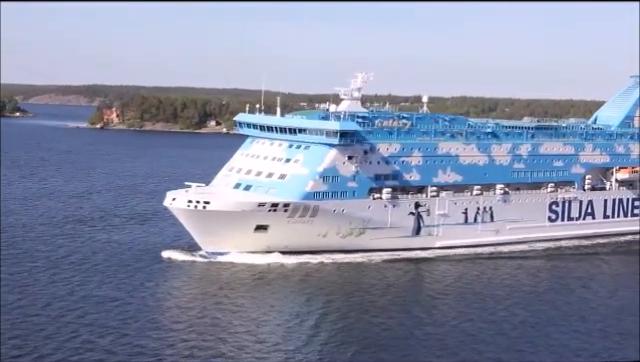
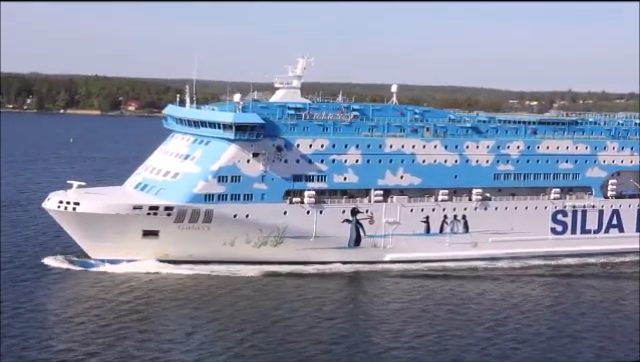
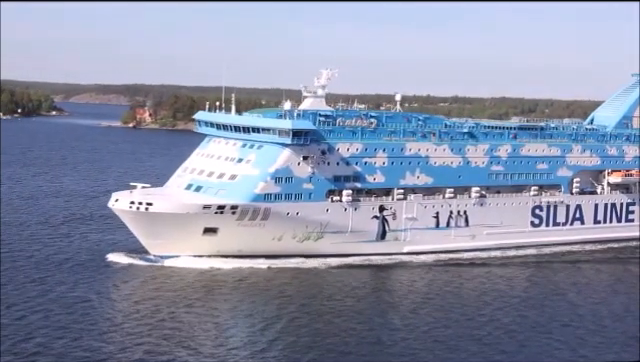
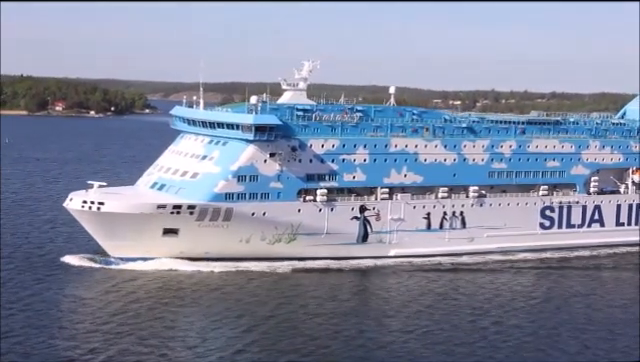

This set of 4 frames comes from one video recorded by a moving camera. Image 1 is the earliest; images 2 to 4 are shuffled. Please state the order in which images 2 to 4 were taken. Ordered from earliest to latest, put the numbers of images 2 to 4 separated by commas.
3, 4, 2
